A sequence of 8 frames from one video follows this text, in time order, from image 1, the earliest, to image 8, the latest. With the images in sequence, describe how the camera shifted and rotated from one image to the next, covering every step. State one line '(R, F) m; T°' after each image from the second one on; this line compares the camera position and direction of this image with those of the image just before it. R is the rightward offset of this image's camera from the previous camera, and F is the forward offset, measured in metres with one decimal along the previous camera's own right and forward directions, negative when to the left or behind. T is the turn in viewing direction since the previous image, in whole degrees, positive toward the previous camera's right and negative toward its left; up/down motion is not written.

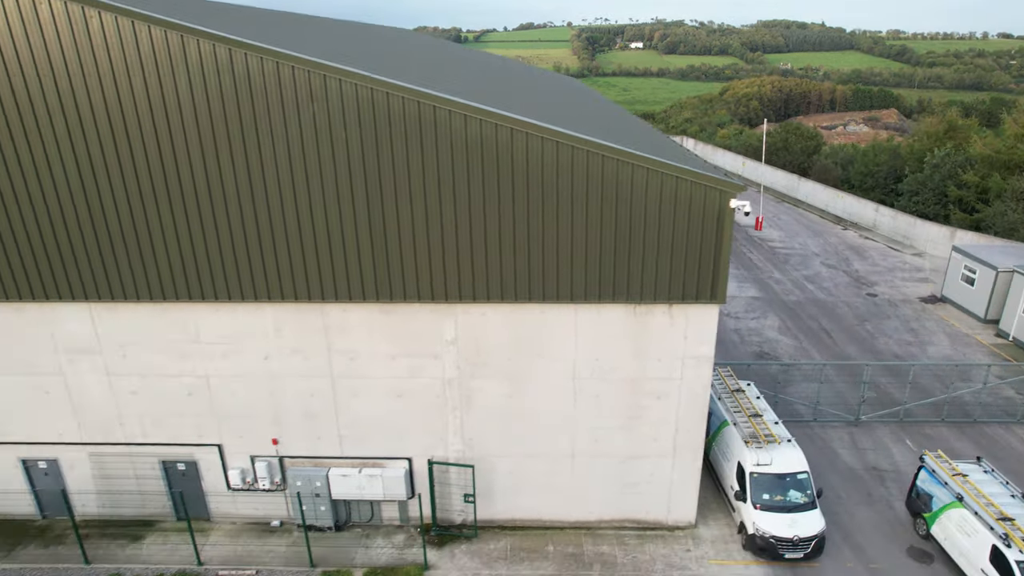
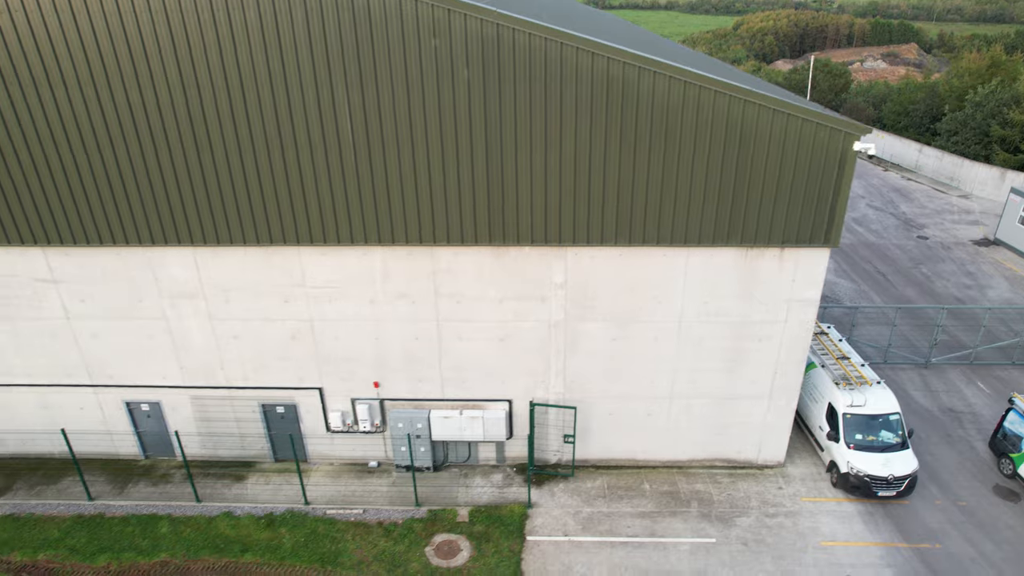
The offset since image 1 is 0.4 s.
(-1.7, +0.1) m; 0°
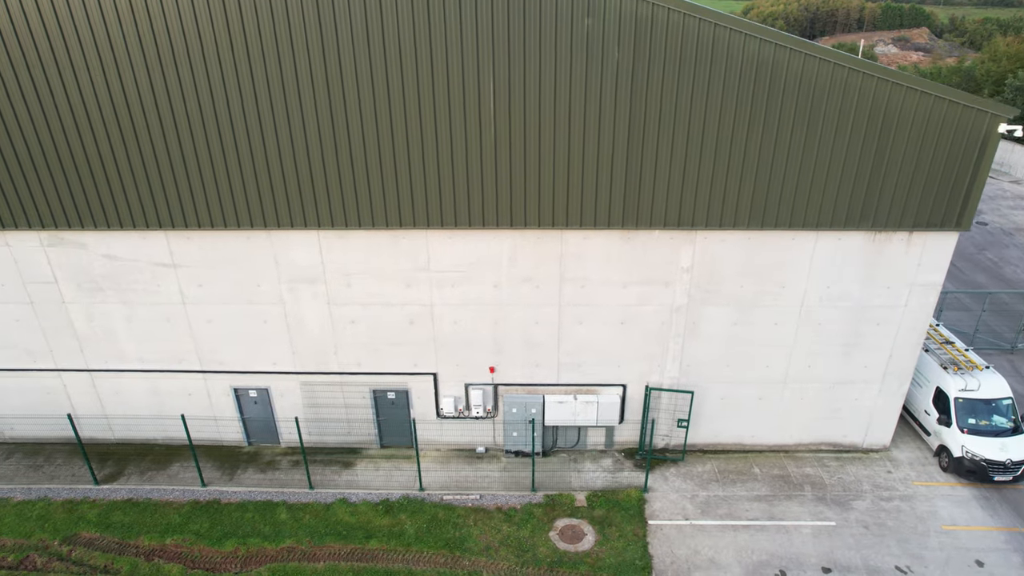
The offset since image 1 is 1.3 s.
(-2.0, +0.1) m; 0°
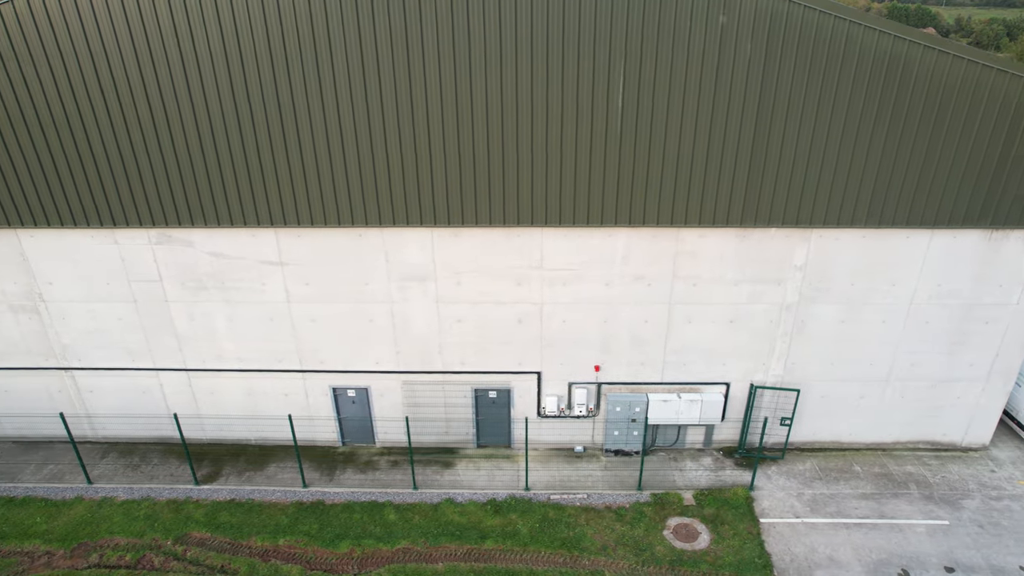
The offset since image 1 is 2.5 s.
(-1.8, +0.1) m; 0°
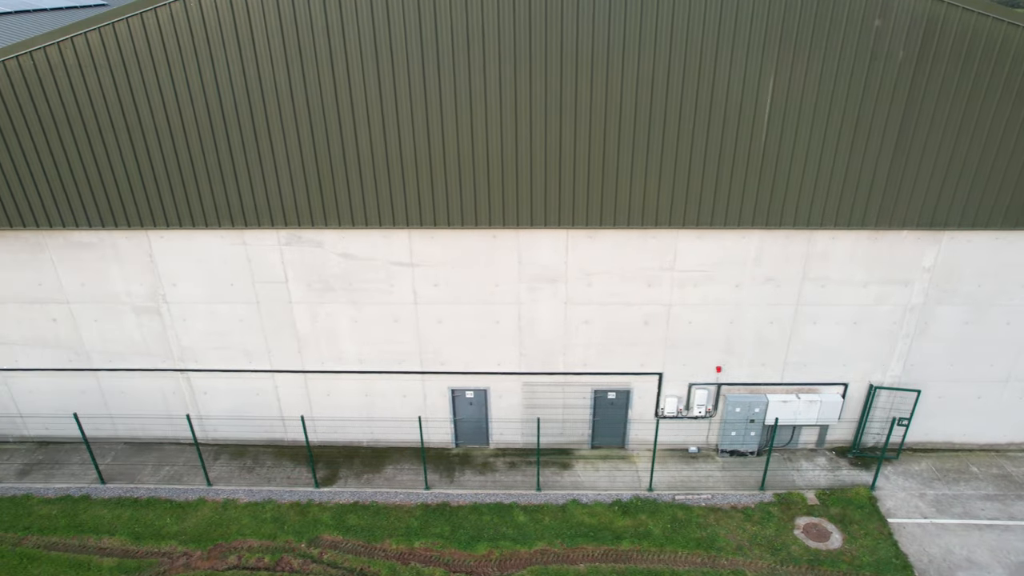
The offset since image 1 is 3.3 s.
(-2.1, 0.0) m; 0°
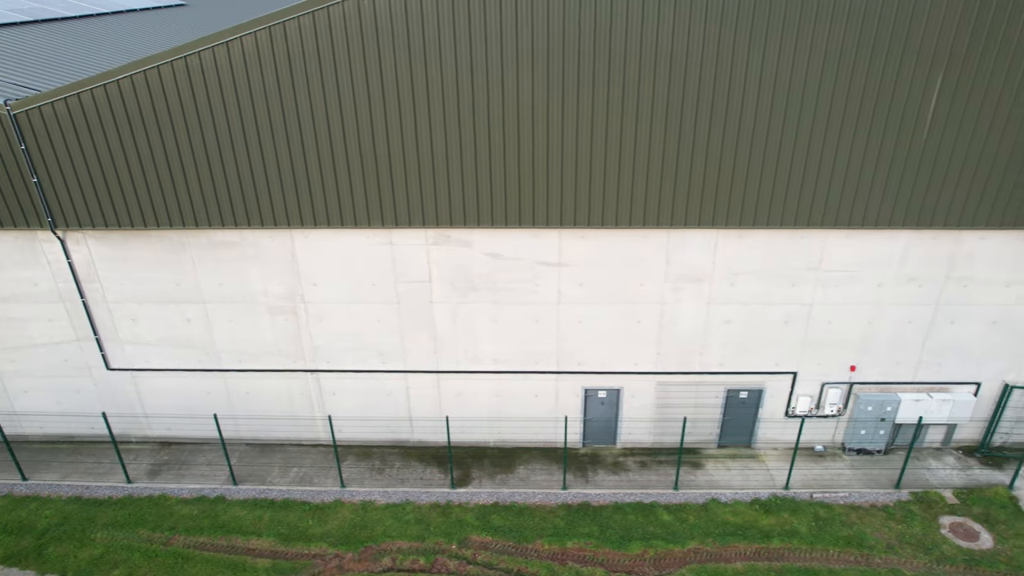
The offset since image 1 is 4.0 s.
(-2.4, 0.0) m; 0°
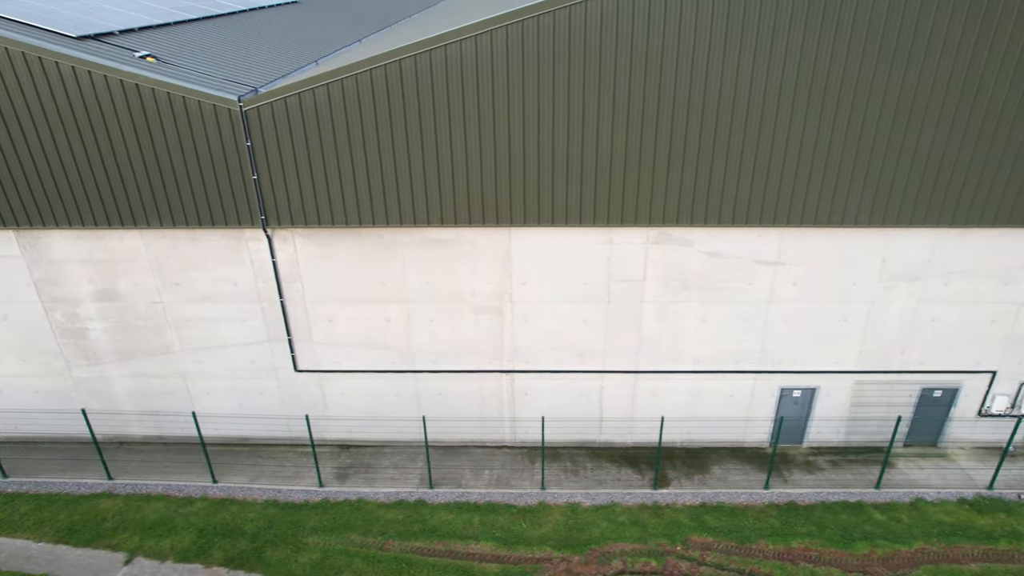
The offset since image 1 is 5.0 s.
(-3.4, +0.1) m; 0°
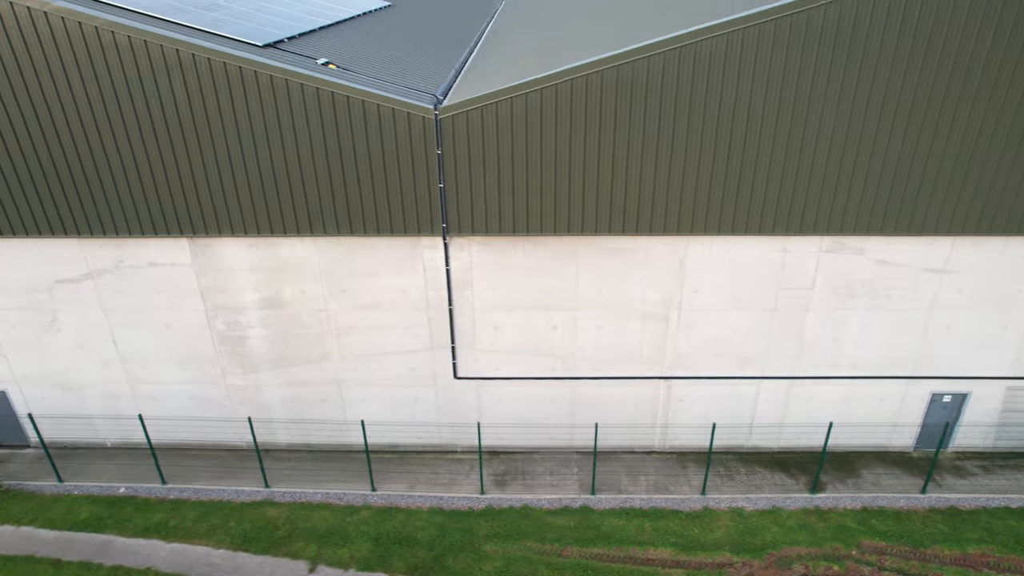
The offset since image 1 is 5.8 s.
(-2.8, 0.0) m; 0°
